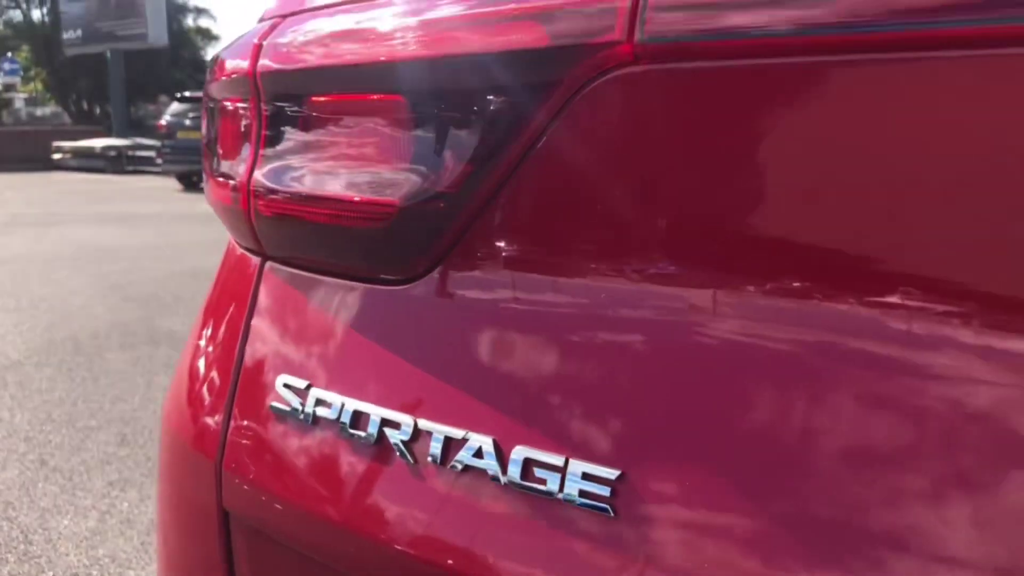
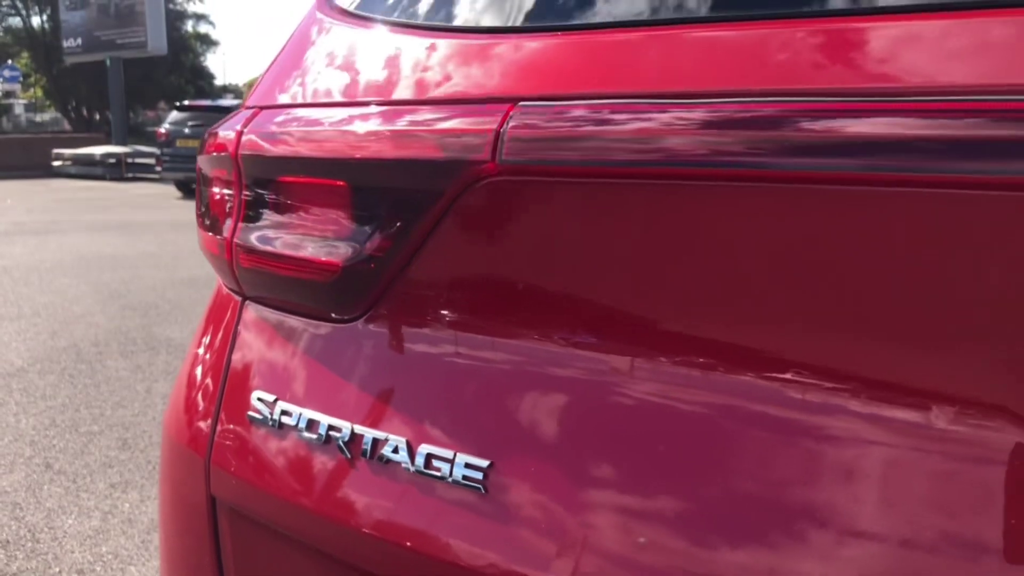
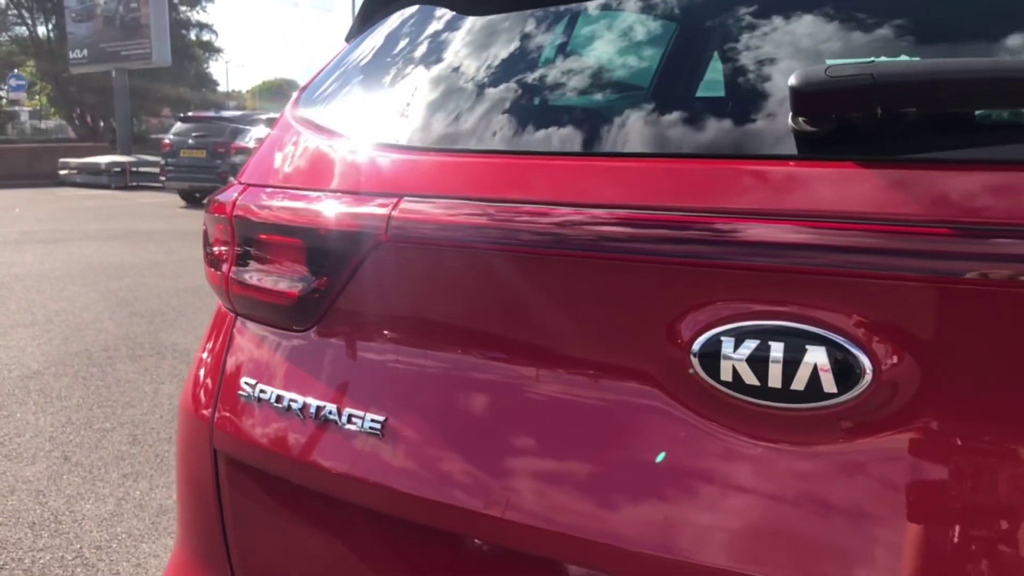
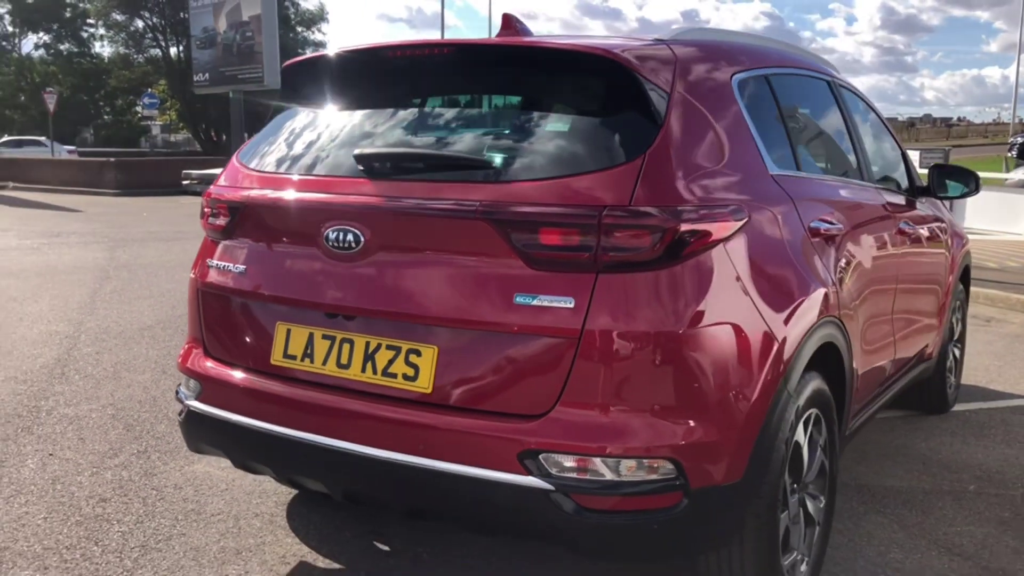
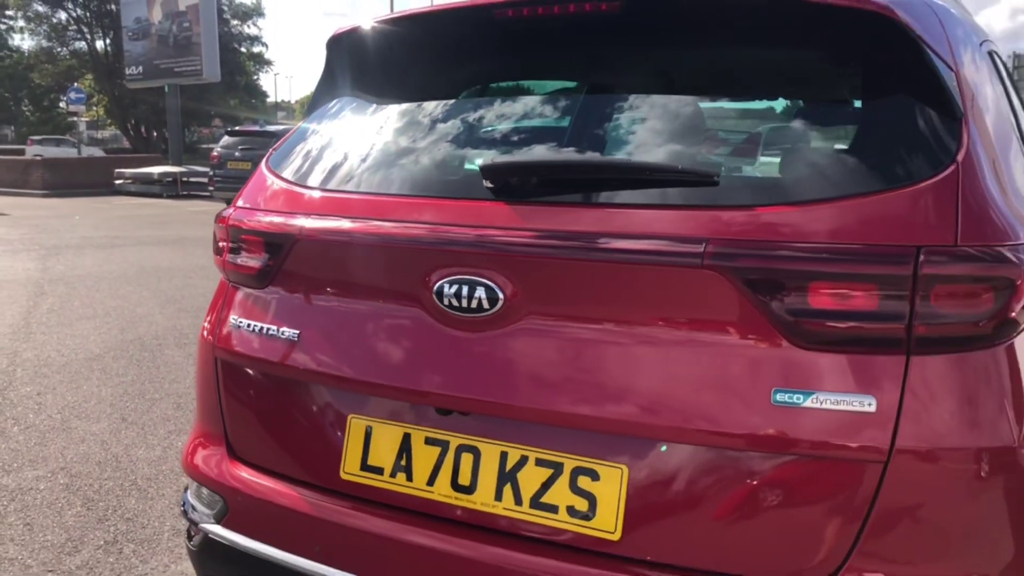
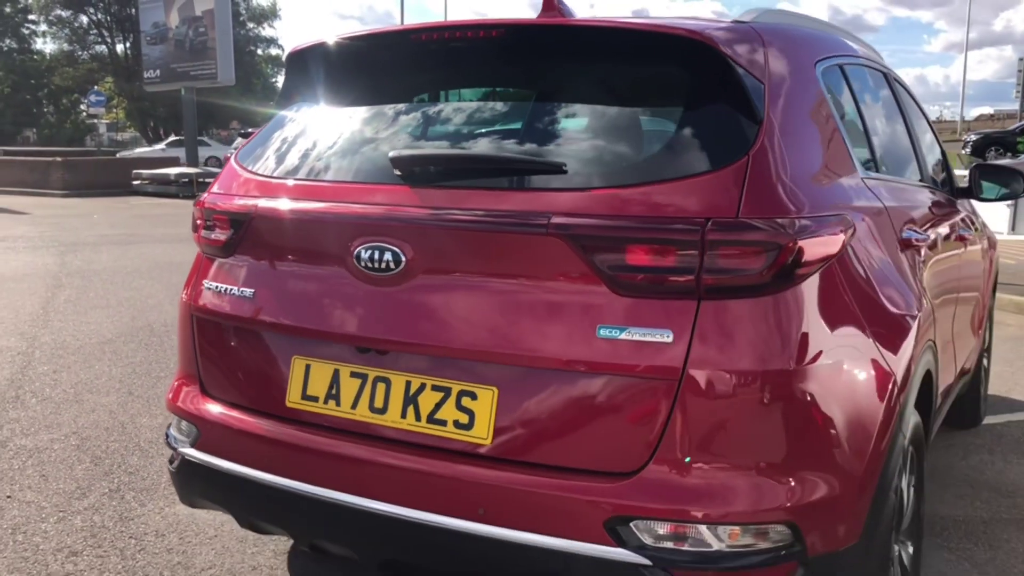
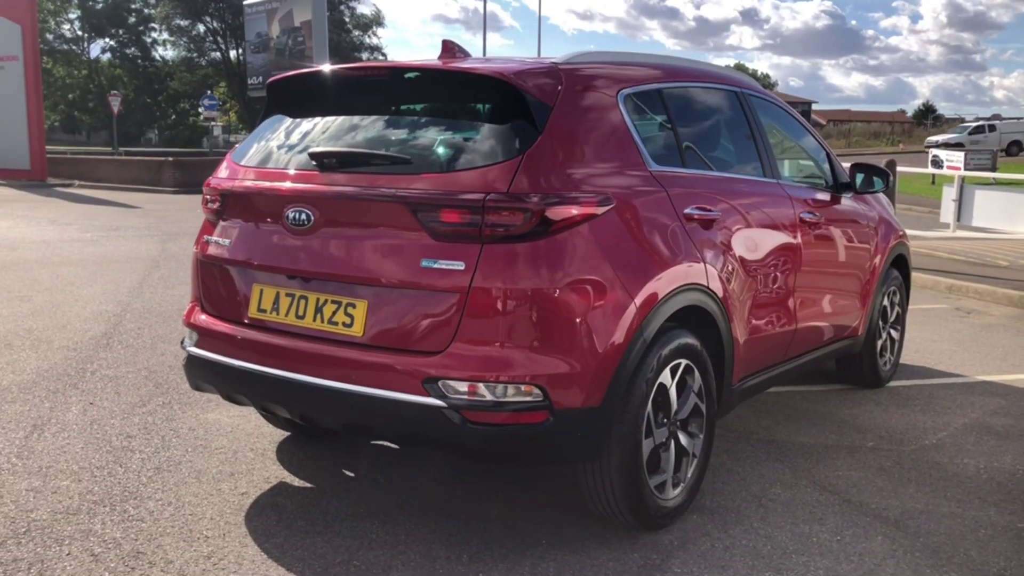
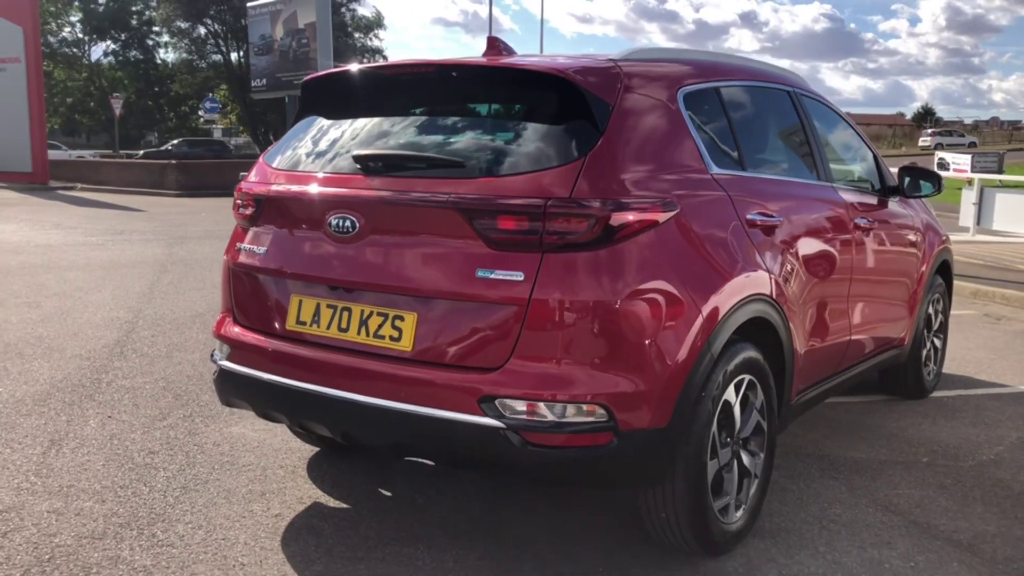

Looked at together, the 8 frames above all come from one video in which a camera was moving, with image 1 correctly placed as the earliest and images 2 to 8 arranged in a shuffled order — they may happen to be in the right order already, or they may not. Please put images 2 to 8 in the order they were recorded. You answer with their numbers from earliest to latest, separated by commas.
2, 3, 5, 6, 4, 8, 7
